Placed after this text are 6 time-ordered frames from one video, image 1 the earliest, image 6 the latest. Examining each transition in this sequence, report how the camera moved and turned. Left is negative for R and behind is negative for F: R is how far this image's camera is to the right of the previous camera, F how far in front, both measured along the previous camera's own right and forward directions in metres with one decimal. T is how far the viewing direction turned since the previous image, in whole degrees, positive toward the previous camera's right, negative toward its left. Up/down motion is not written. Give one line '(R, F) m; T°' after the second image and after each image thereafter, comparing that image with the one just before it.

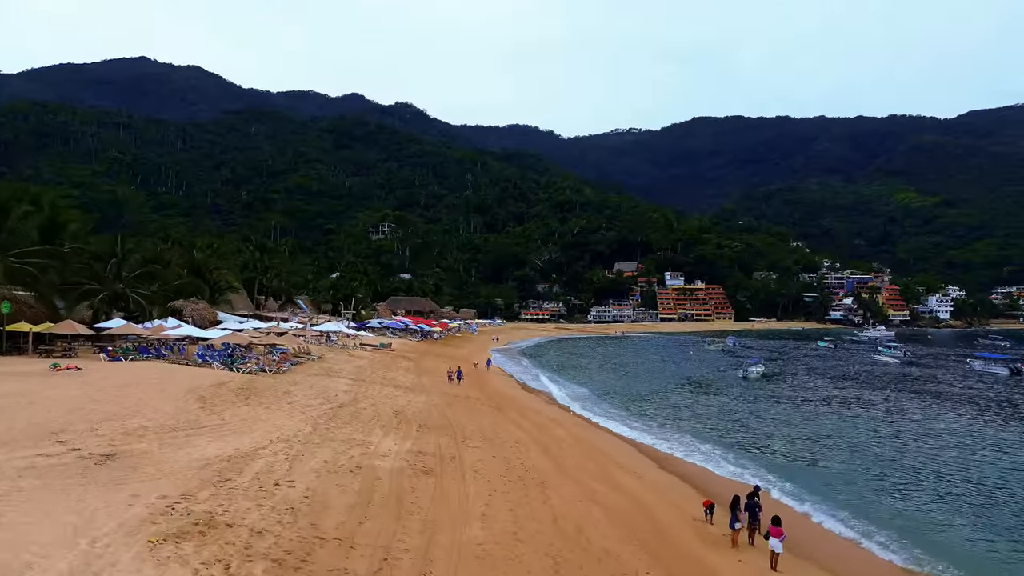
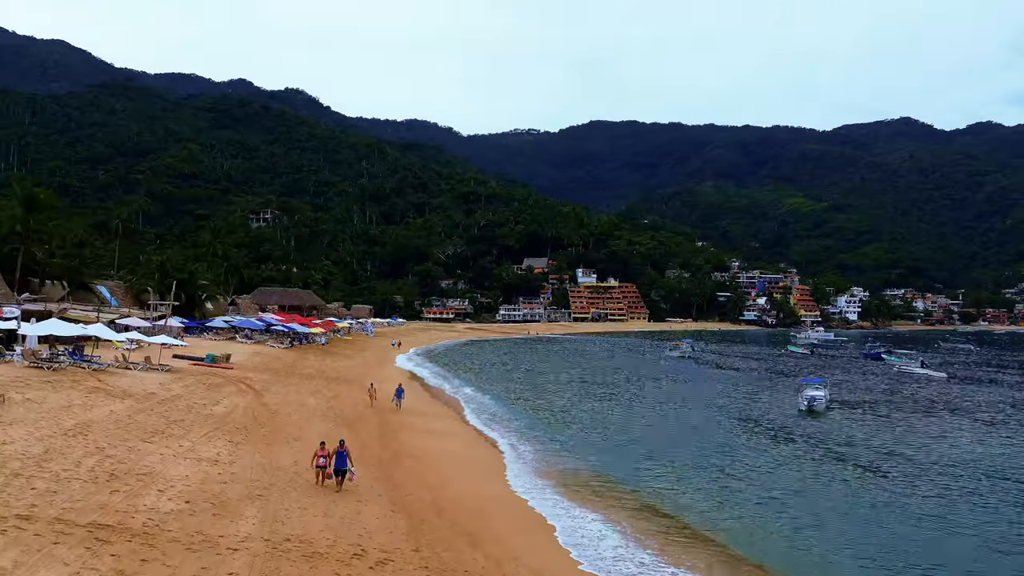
(-1.0, +14.2) m; +9°
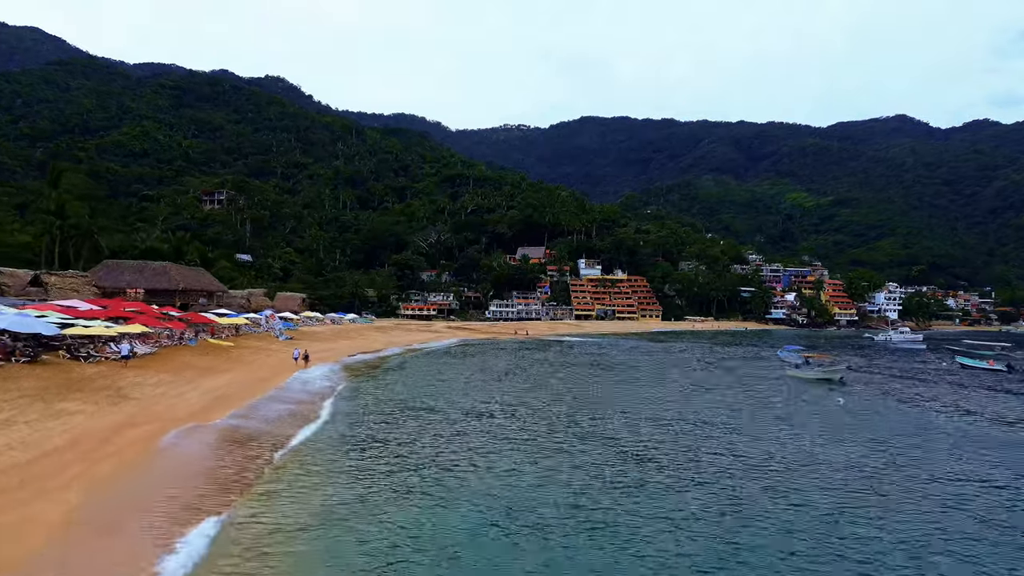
(-0.8, +19.9) m; +1°
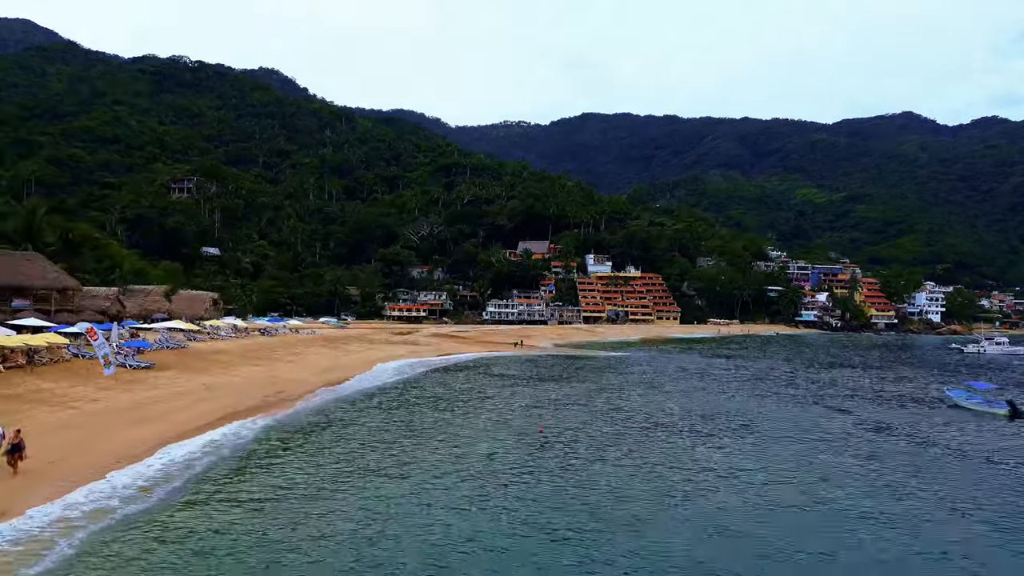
(-0.1, +13.1) m; 0°
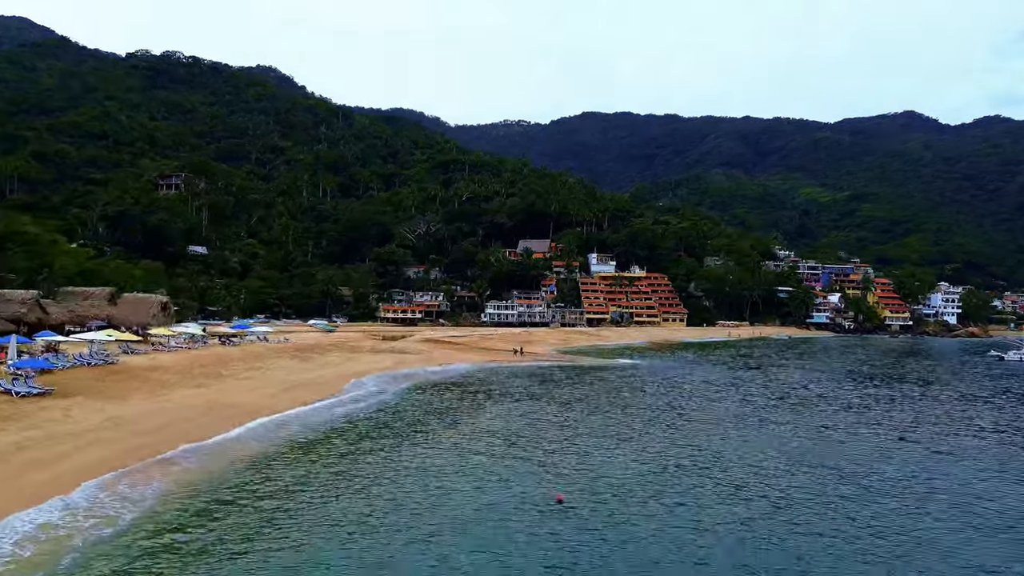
(0.0, +4.4) m; 0°
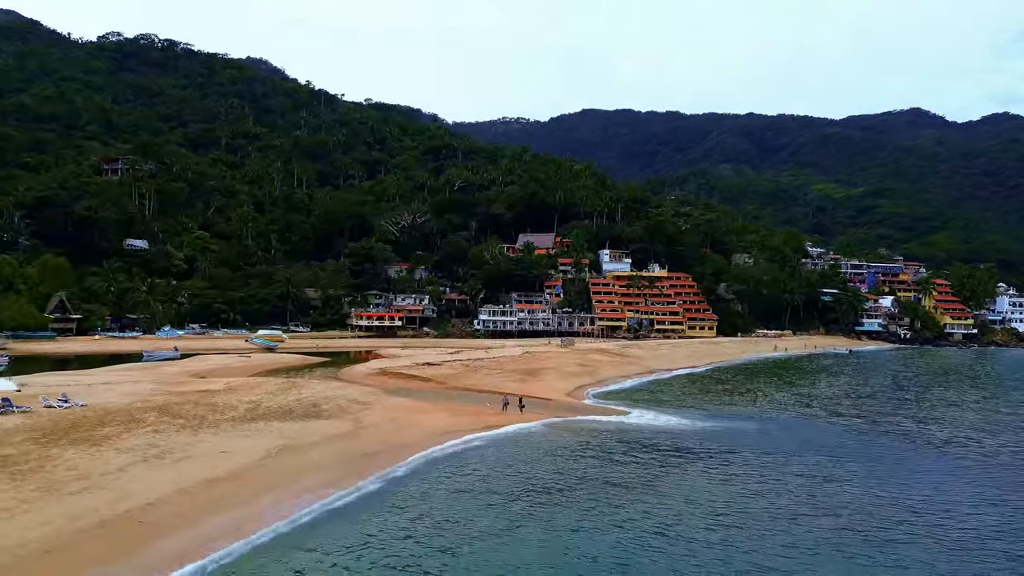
(+0.1, +15.9) m; 0°
